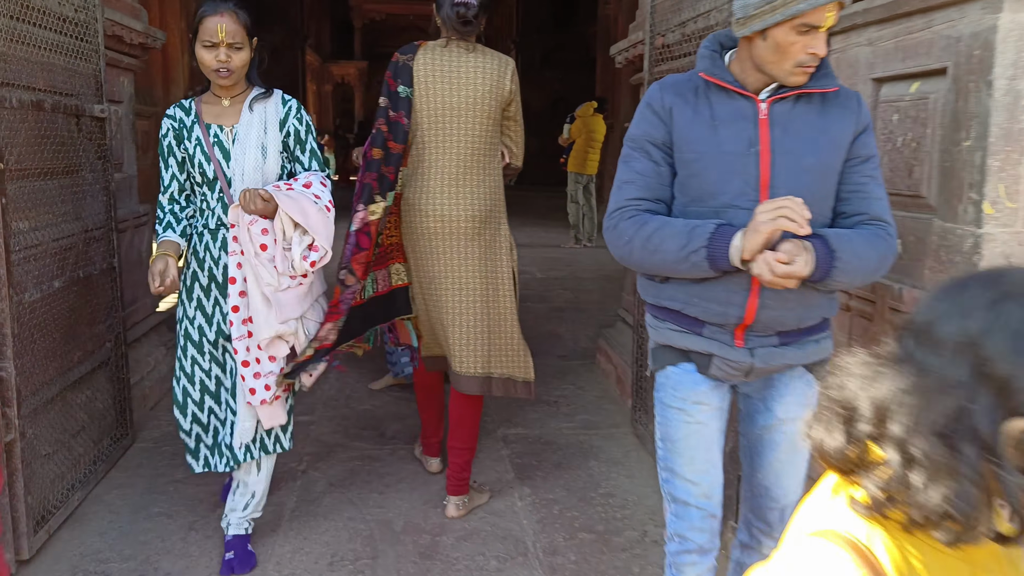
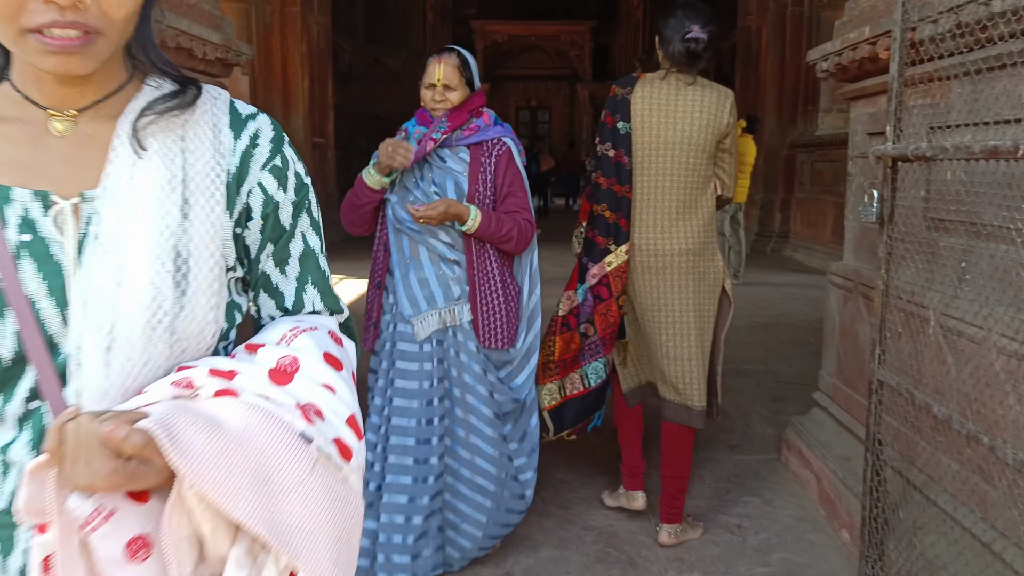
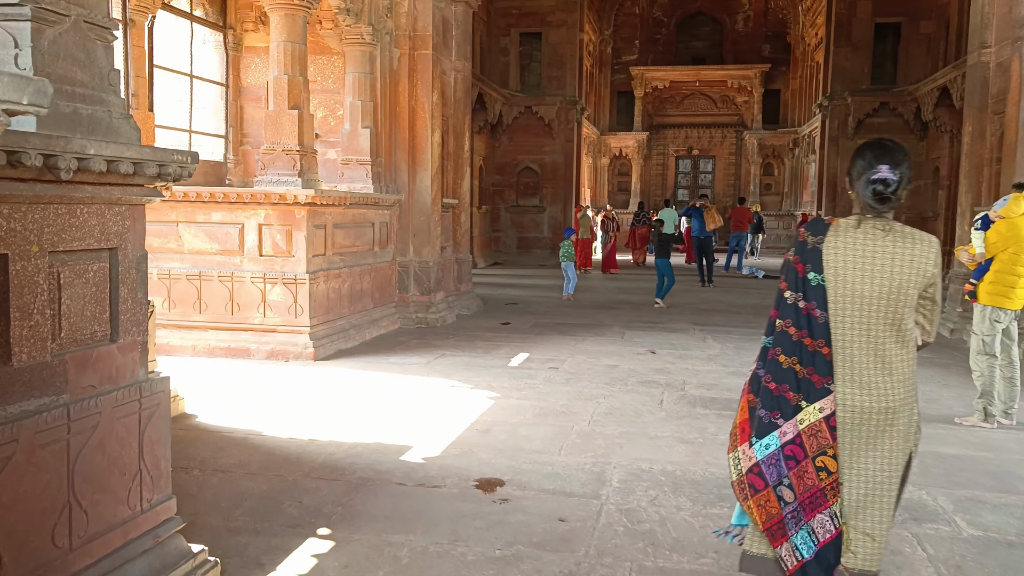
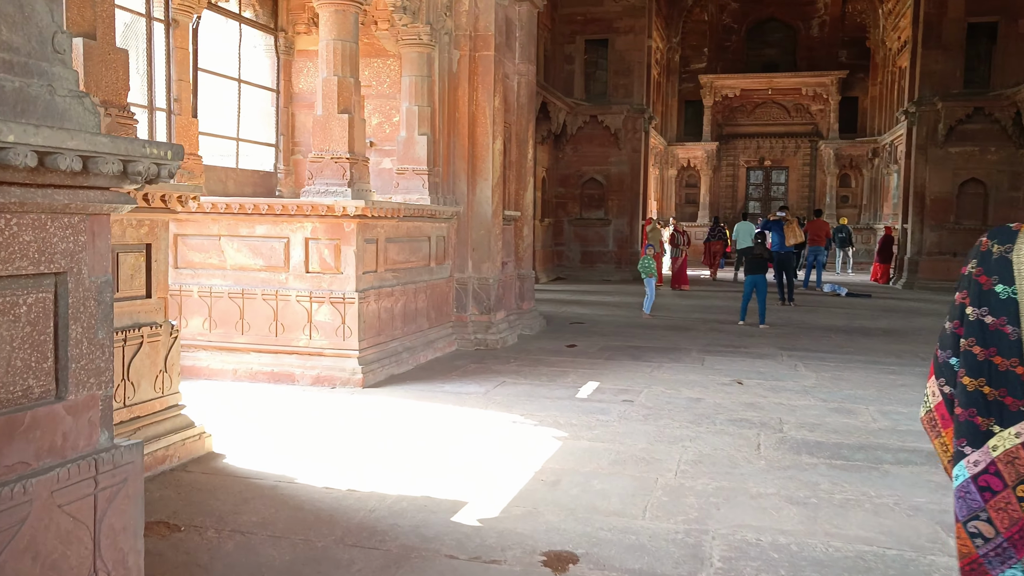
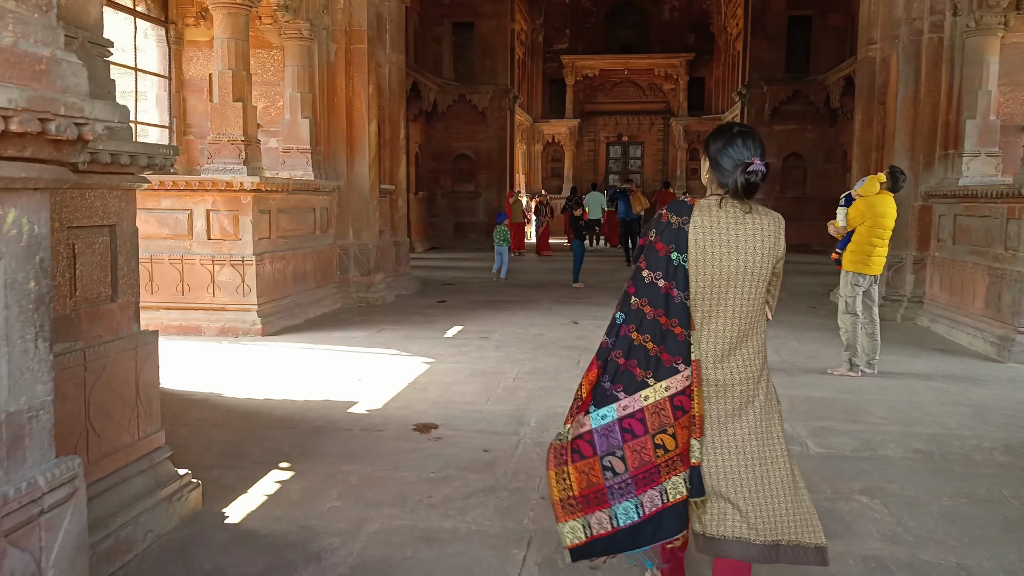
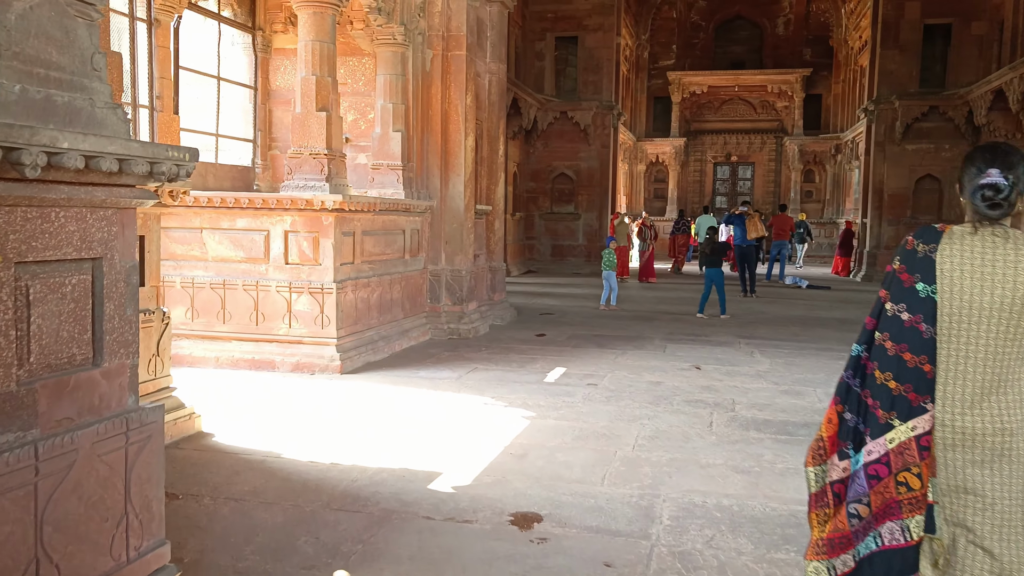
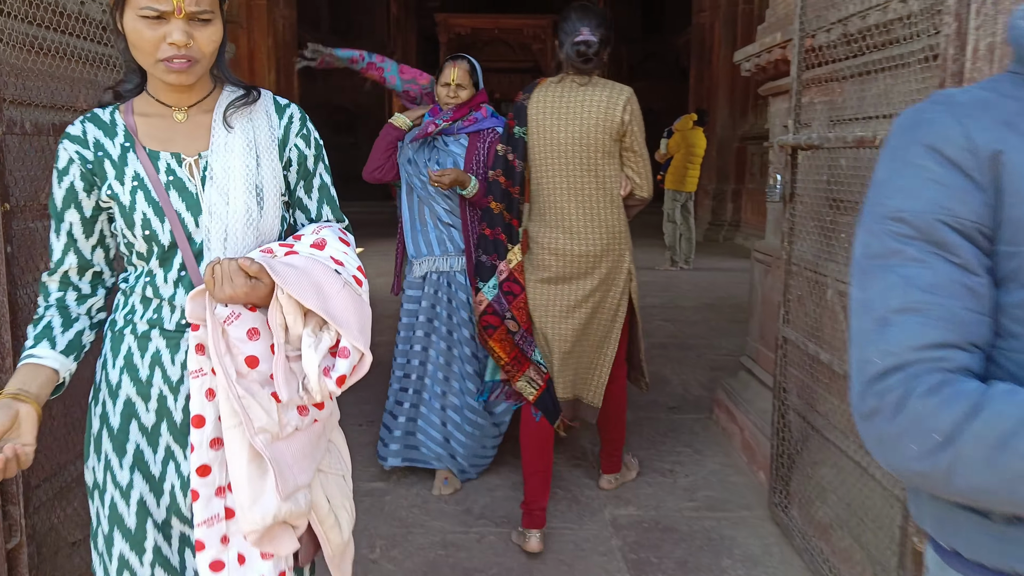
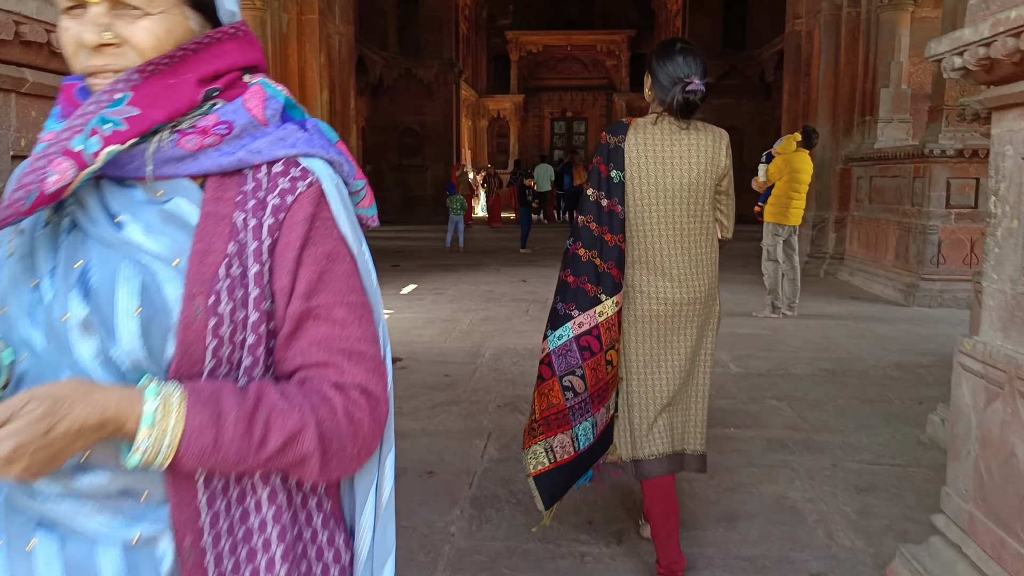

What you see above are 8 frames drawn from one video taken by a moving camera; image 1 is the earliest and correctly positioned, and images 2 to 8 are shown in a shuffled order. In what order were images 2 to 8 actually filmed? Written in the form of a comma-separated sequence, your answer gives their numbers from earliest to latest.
7, 2, 8, 5, 3, 6, 4
